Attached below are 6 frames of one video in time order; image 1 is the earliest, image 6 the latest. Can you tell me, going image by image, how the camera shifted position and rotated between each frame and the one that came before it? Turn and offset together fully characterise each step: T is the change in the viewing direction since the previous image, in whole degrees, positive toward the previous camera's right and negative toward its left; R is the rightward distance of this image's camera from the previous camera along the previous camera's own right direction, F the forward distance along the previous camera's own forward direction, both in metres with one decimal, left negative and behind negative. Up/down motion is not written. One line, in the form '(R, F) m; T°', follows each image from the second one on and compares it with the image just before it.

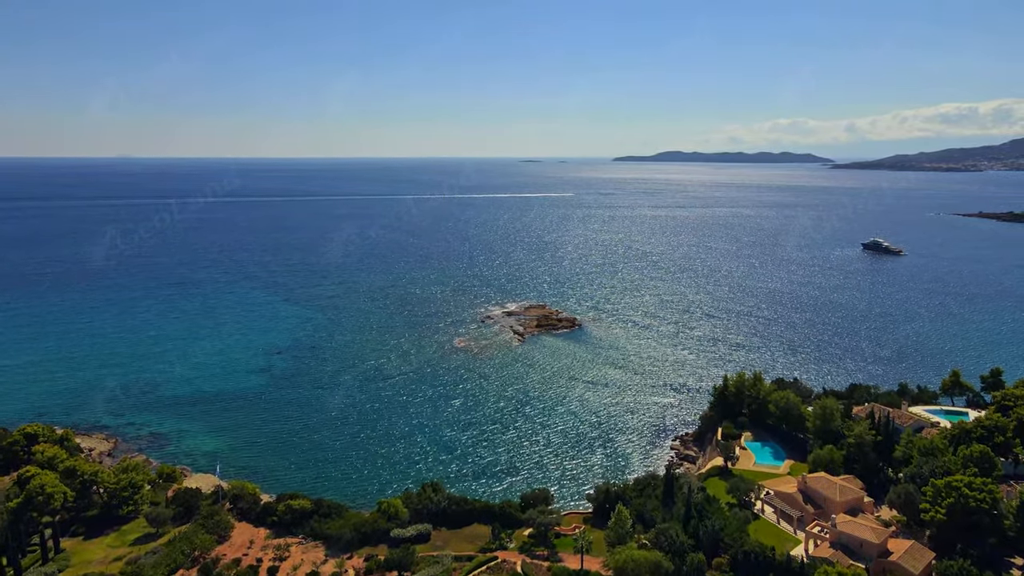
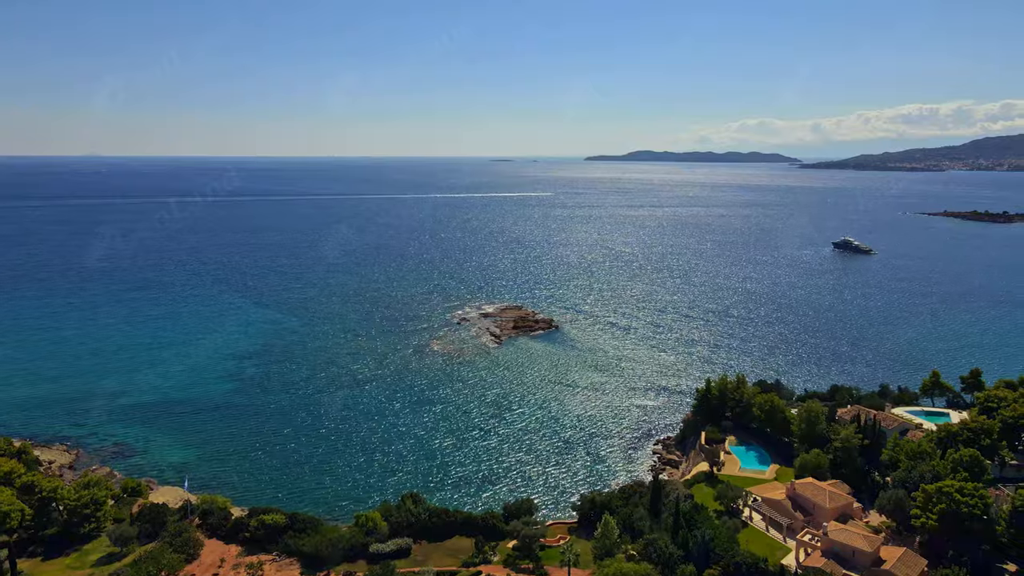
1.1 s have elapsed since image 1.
(-0.2, +0.7) m; +2°
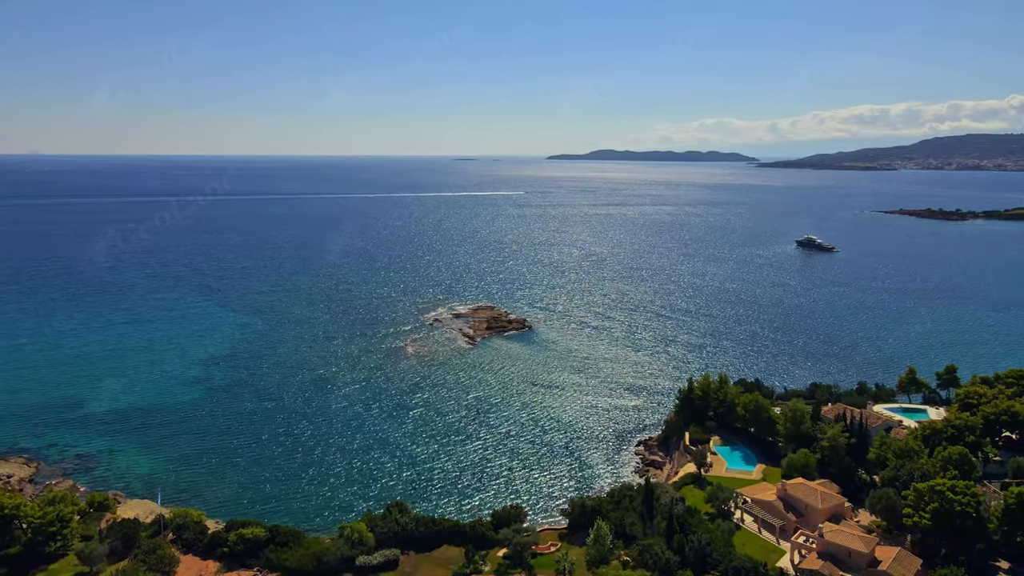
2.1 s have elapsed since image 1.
(-0.6, +0.5) m; +3°
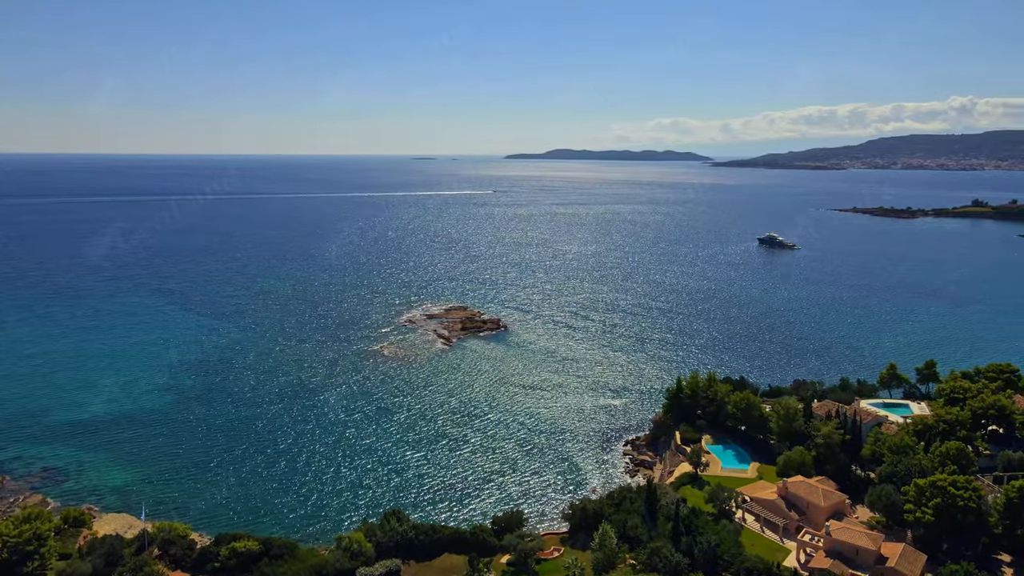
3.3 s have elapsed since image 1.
(-1.0, +0.4) m; +3°
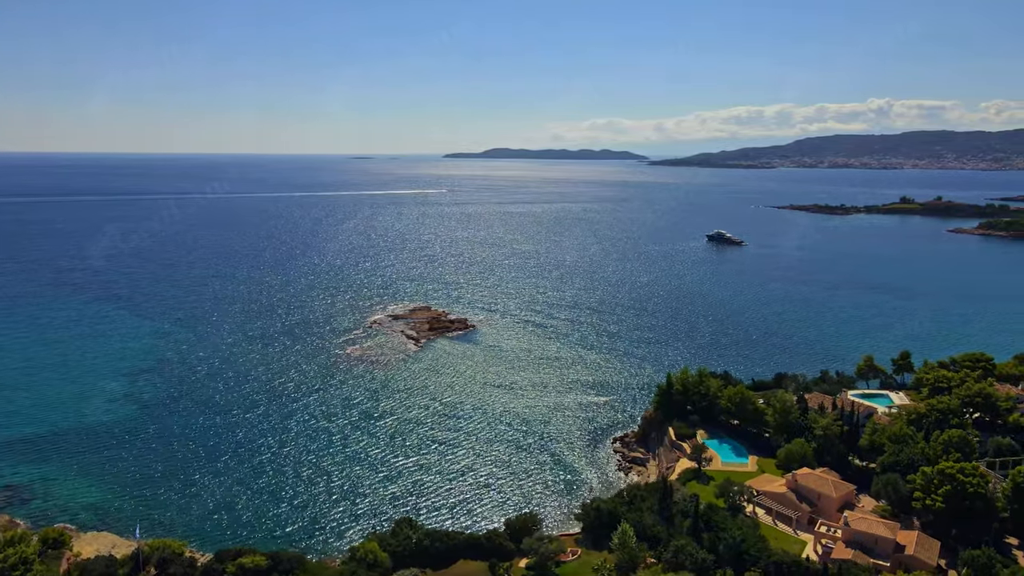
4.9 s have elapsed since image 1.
(-1.8, +0.3) m; +4°
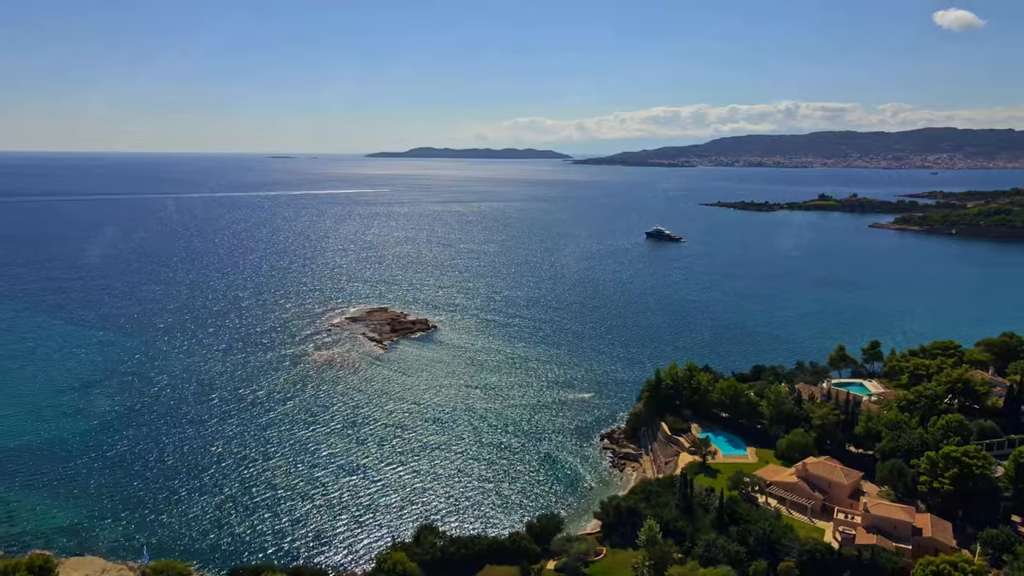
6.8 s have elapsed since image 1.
(-2.4, +0.2) m; +5°
